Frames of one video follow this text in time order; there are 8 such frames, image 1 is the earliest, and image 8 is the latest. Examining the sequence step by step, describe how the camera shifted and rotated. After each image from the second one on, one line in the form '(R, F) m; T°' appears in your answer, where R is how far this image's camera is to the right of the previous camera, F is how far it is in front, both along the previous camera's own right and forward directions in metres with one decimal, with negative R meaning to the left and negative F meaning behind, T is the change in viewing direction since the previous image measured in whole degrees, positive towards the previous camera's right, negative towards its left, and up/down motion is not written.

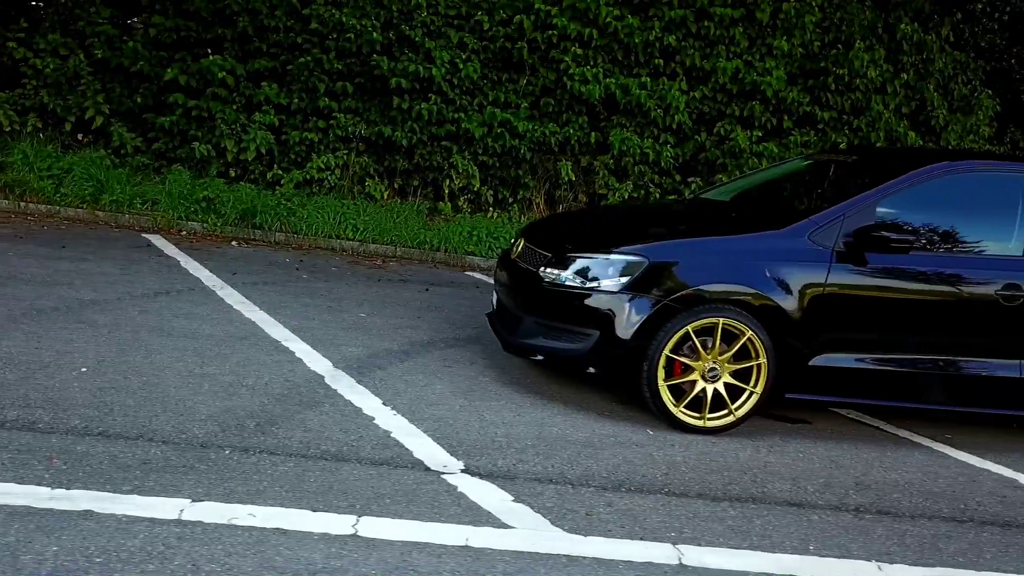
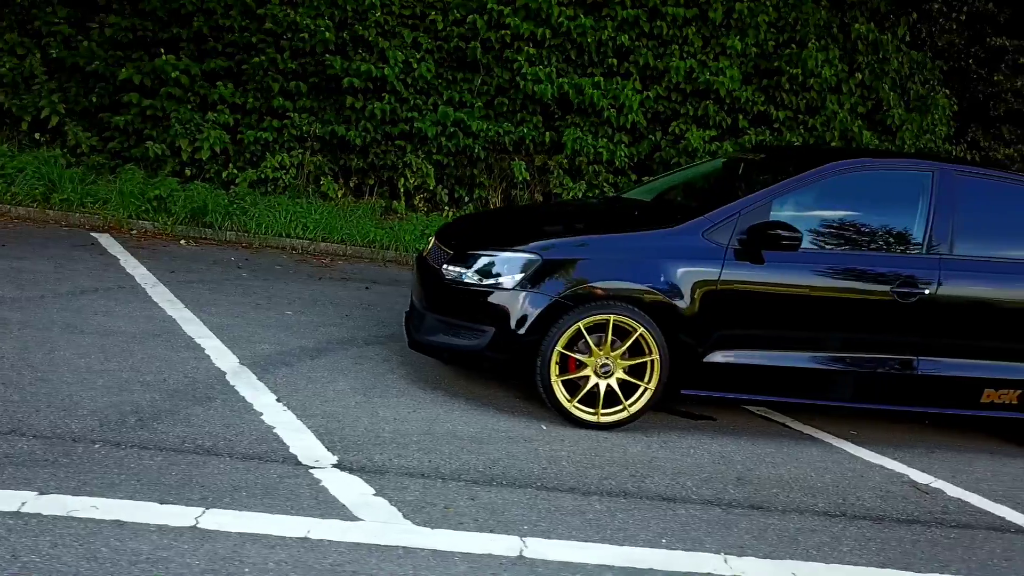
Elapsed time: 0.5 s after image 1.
(+0.6, 0.0) m; 0°
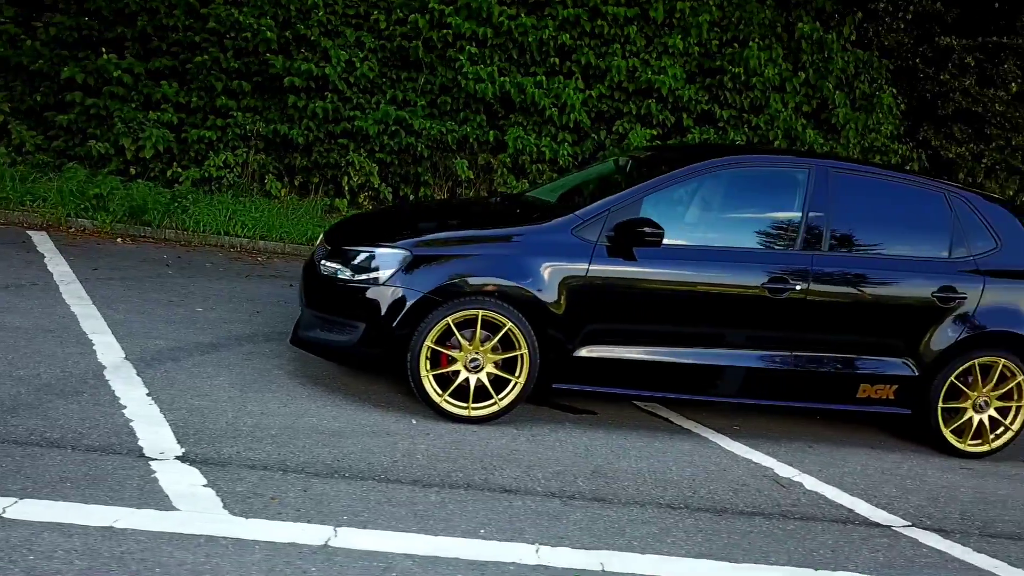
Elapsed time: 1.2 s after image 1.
(+0.7, -0.1) m; 0°
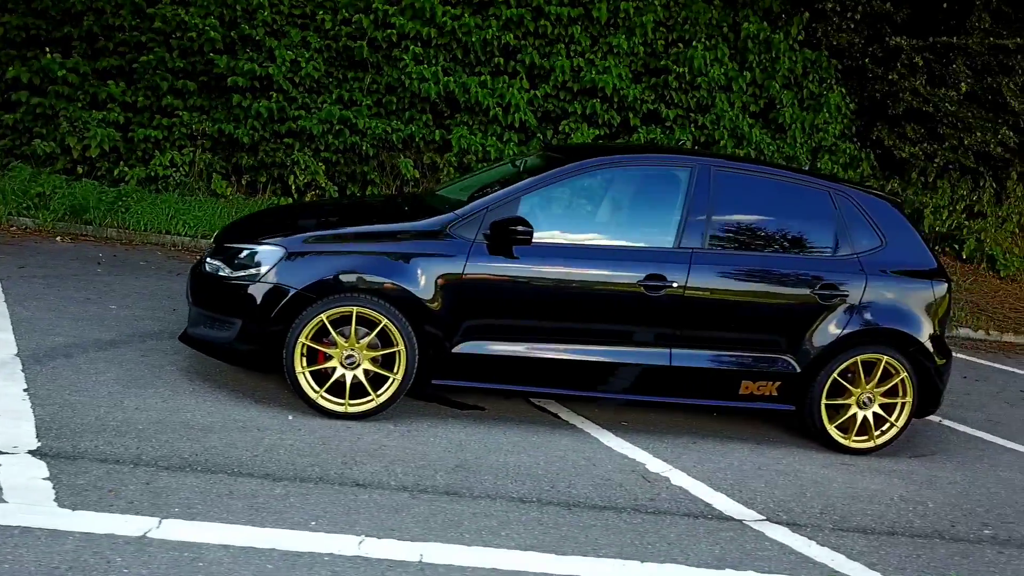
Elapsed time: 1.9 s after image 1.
(+0.7, -0.1) m; 0°
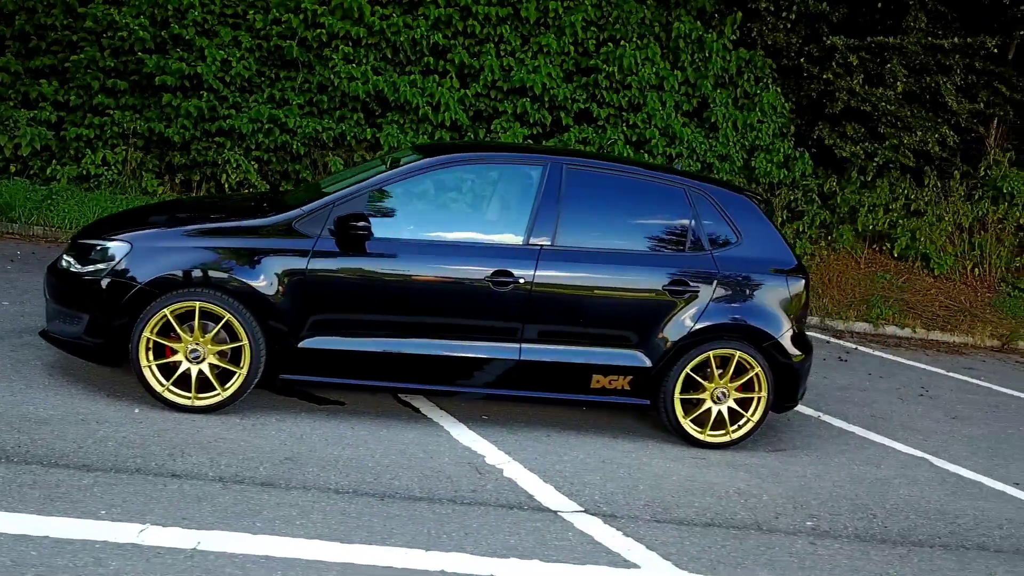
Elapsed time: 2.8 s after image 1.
(+0.9, -0.1) m; 0°
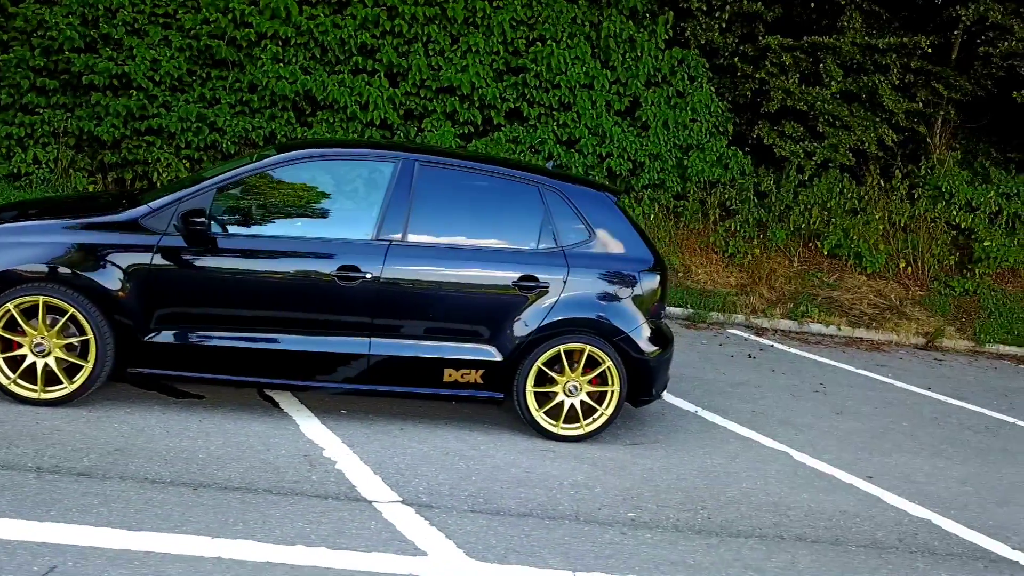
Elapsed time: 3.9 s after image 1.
(+1.0, -0.1) m; 0°
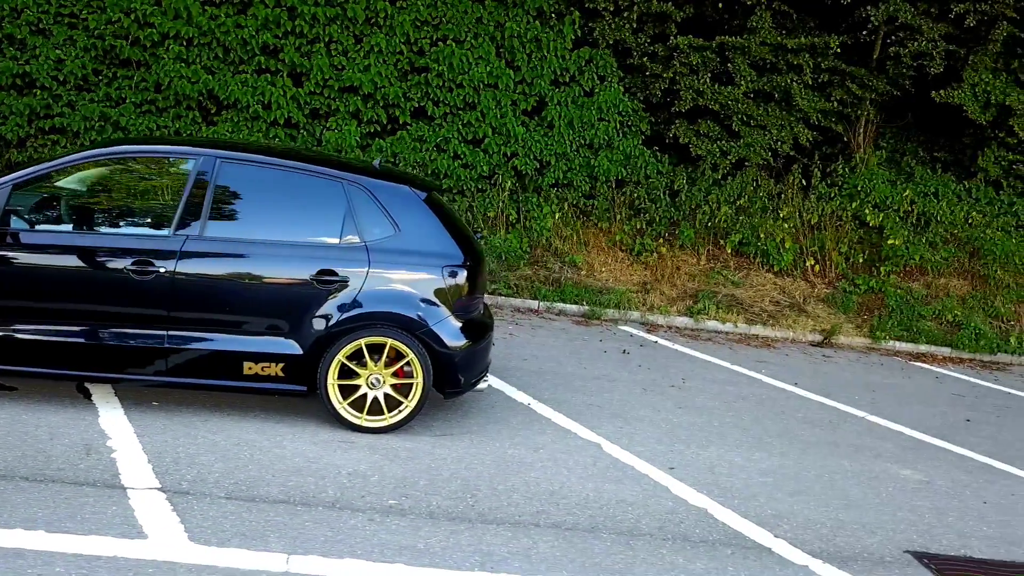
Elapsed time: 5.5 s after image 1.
(+1.3, -0.1) m; 0°
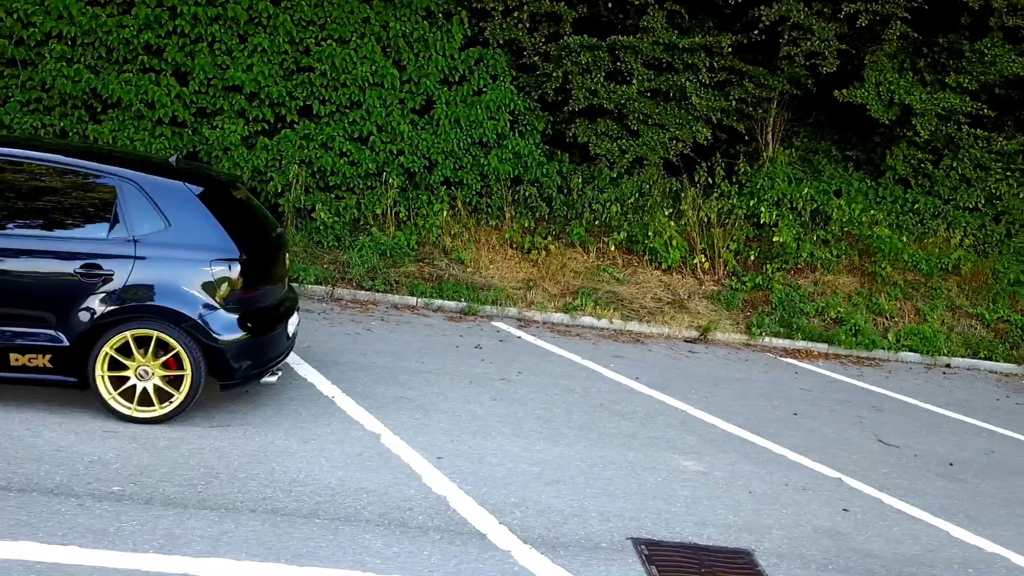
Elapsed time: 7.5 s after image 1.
(+1.6, -0.1) m; 0°
